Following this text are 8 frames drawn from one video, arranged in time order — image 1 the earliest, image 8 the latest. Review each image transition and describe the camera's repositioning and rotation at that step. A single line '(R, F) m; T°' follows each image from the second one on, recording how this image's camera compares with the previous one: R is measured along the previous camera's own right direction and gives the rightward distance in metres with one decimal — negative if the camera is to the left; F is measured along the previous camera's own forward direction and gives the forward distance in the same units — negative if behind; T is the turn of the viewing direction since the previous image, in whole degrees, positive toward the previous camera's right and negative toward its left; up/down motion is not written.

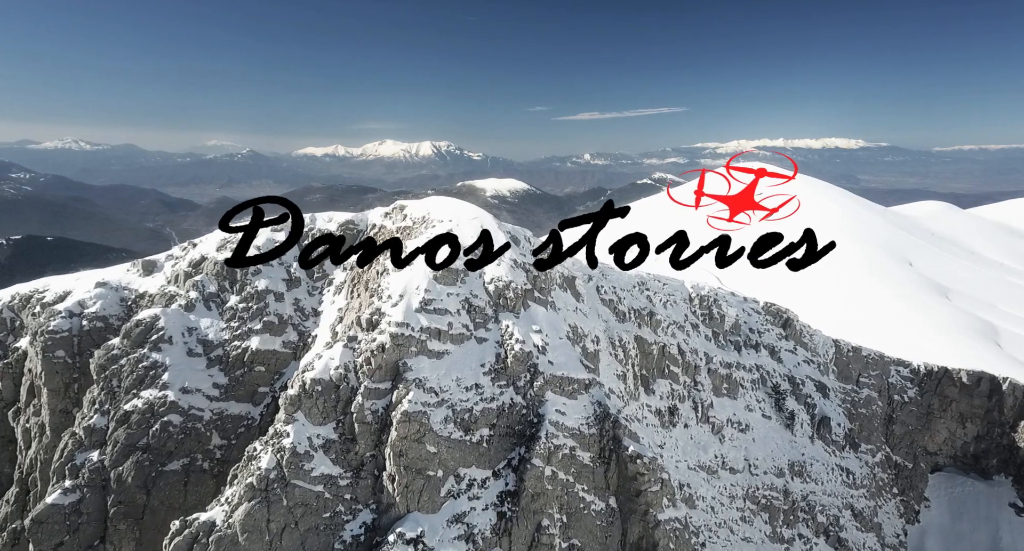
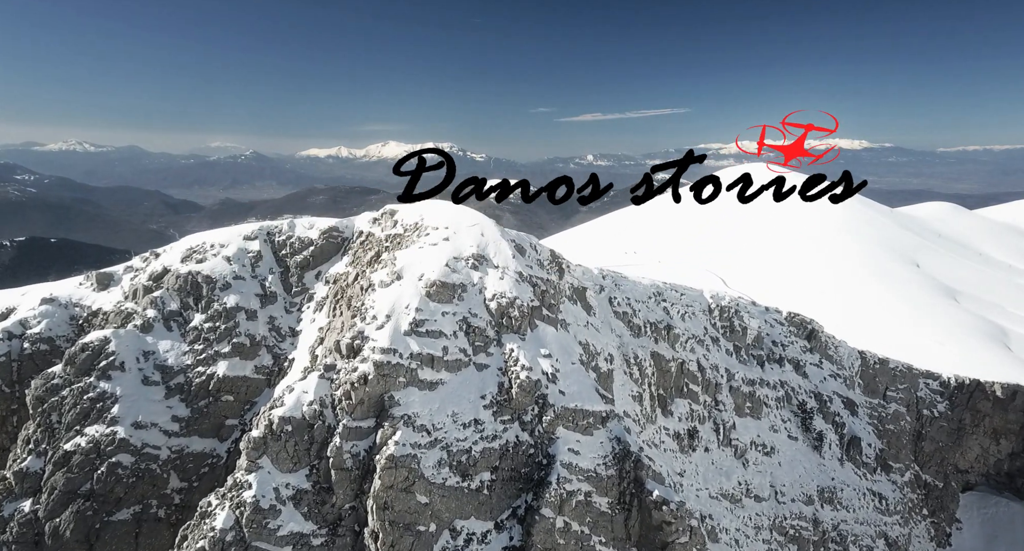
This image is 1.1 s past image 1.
(-0.2, +7.0) m; 0°
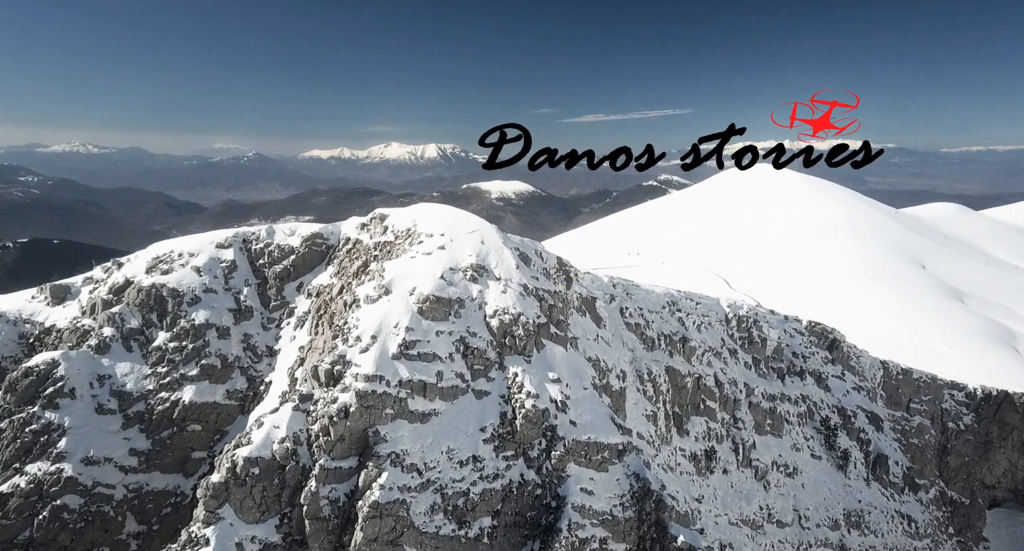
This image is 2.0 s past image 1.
(-0.1, +5.4) m; 0°
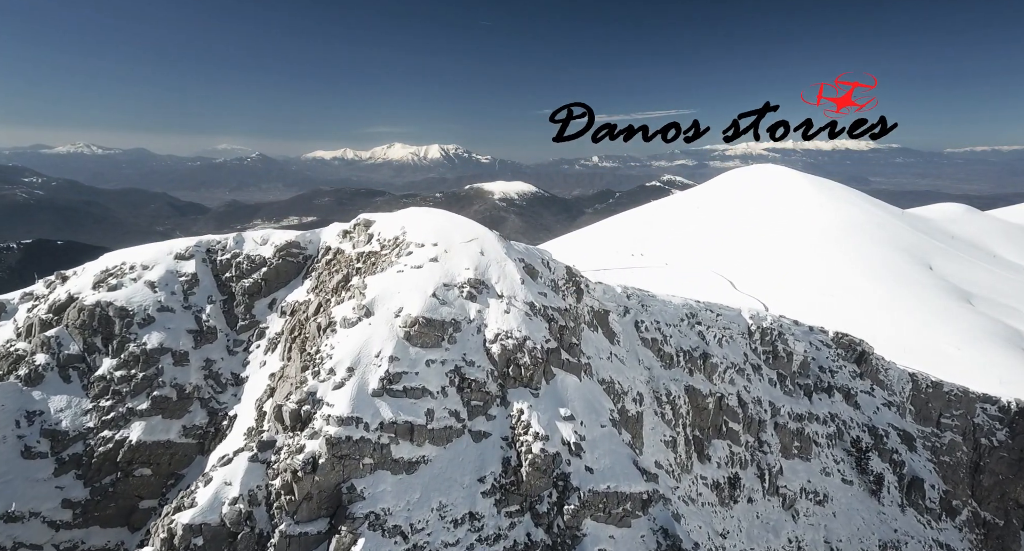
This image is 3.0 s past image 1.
(-0.1, +6.2) m; 0°
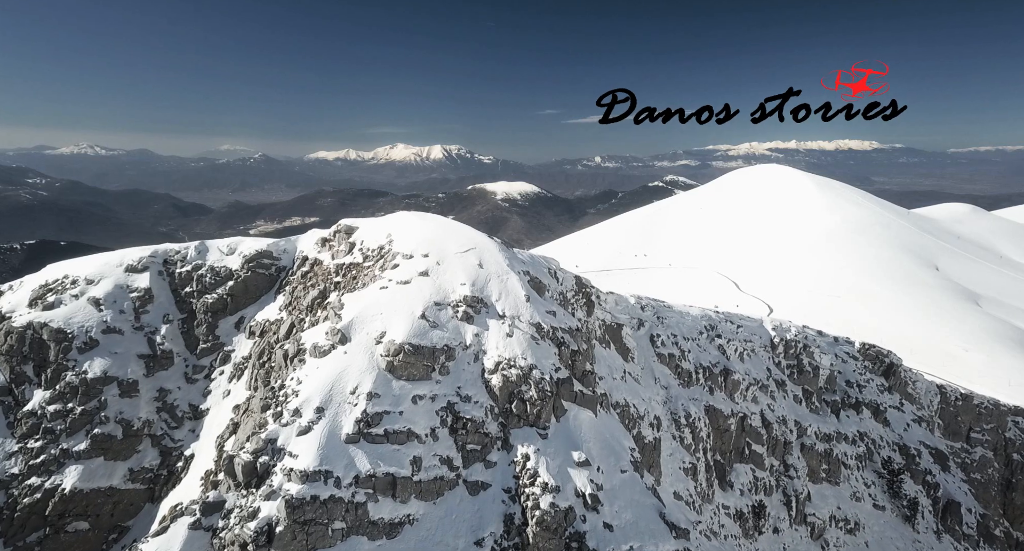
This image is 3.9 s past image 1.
(-0.1, +5.5) m; 0°
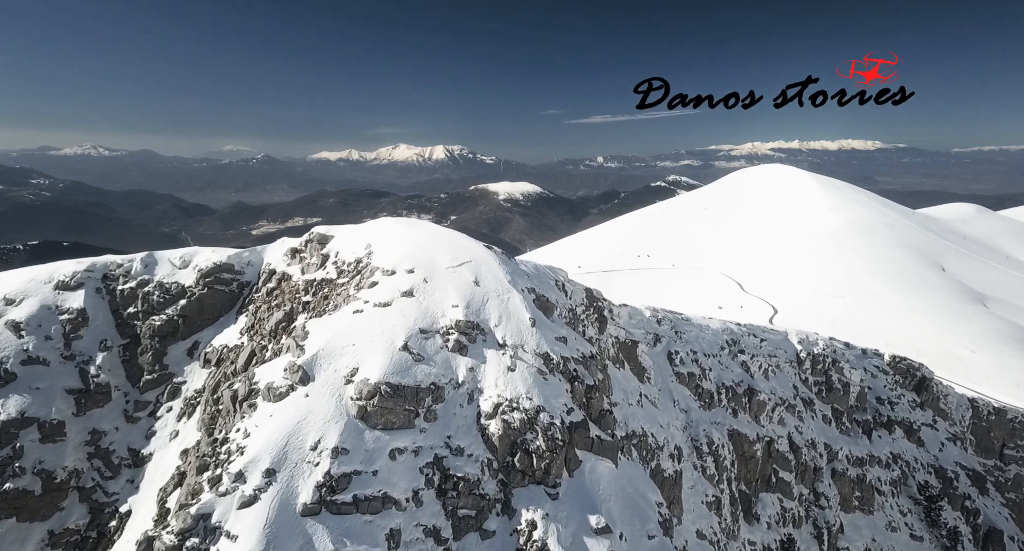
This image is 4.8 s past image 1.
(0.0, +5.5) m; 0°
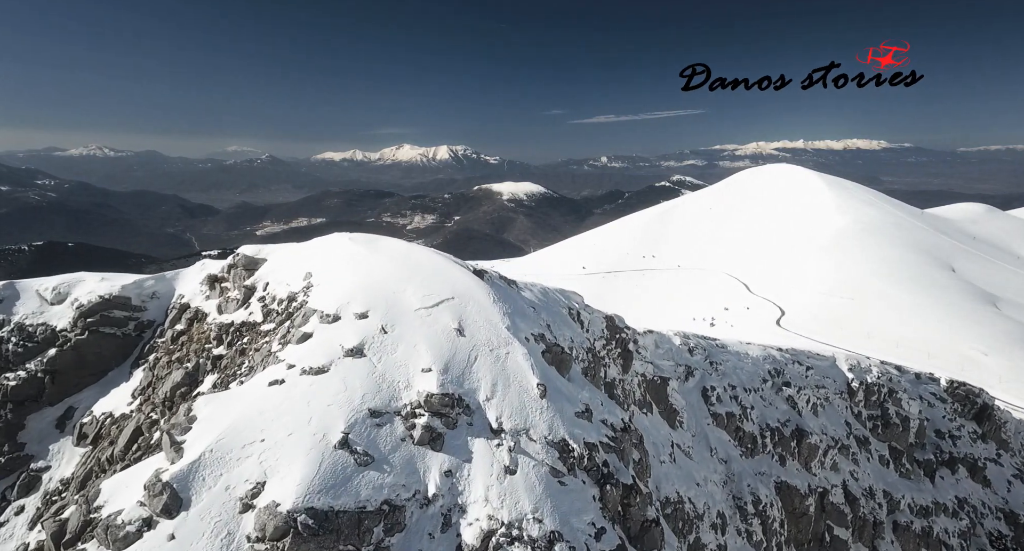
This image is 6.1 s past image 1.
(+0.1, +8.7) m; 0°
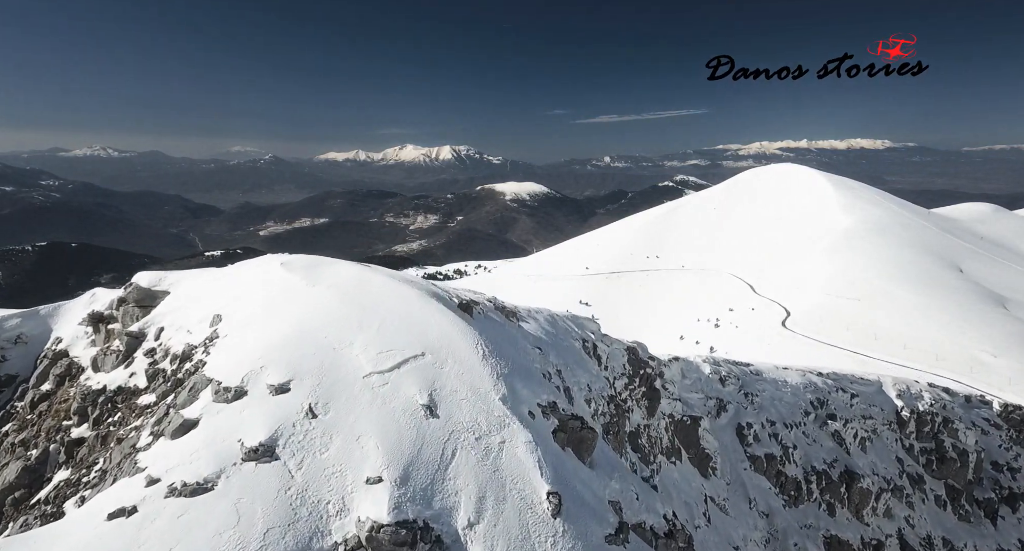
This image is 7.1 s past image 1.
(+0.1, +6.4) m; 0°
